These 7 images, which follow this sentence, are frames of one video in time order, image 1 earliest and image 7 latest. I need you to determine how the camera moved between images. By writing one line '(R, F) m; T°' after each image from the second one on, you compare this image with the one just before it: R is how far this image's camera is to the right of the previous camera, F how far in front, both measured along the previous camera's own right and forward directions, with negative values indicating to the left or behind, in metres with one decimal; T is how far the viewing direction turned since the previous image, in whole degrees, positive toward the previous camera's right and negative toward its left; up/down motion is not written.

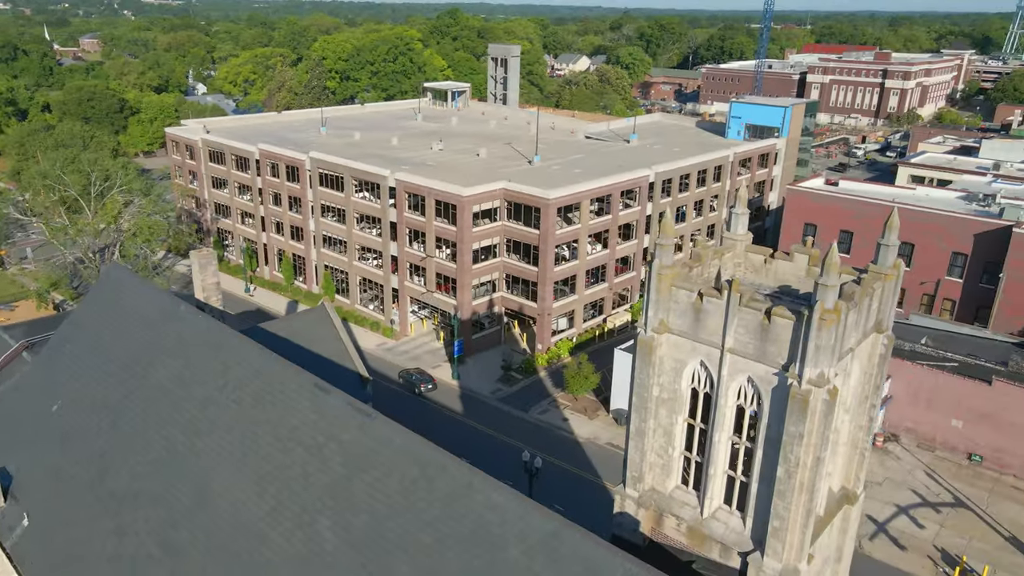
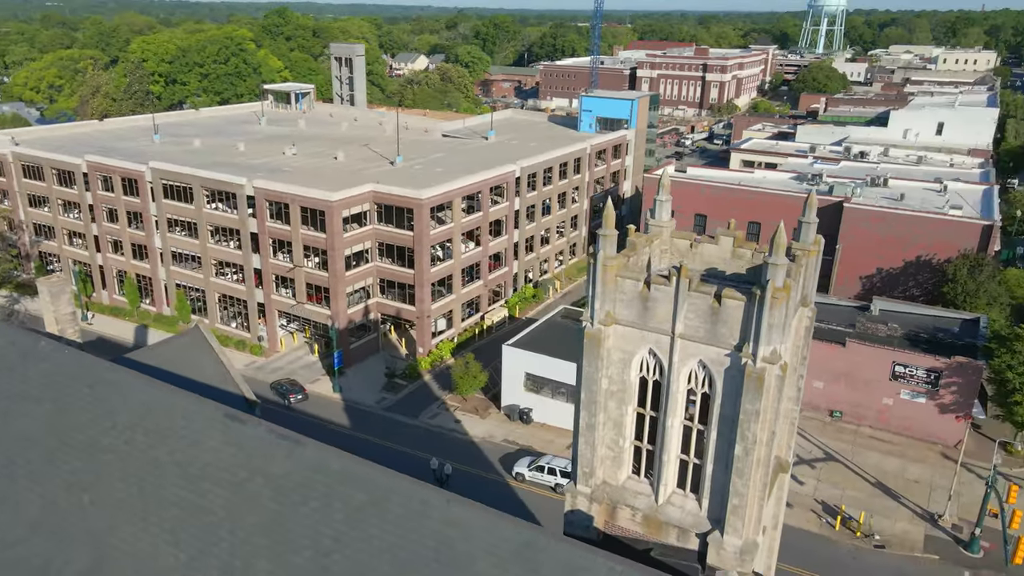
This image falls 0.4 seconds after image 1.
(-1.6, +0.8) m; +12°
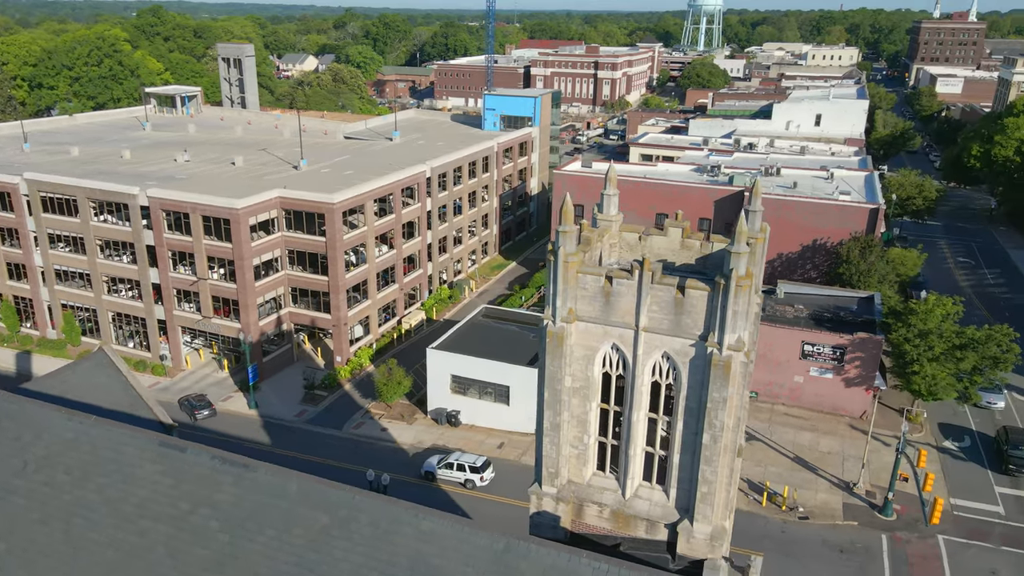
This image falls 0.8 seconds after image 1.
(-1.0, +0.4) m; +8°
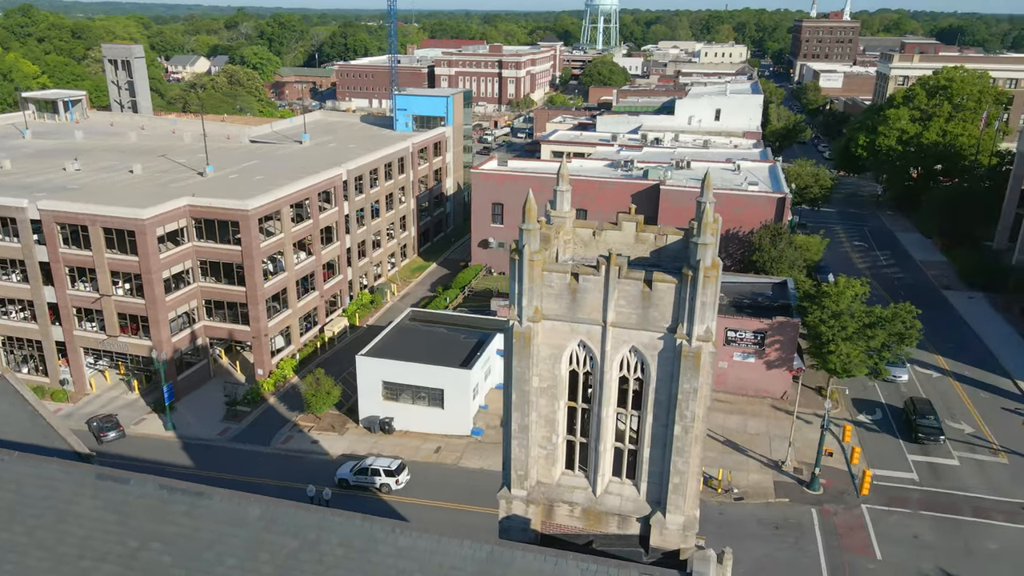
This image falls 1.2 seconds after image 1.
(-0.9, +0.4) m; +7°
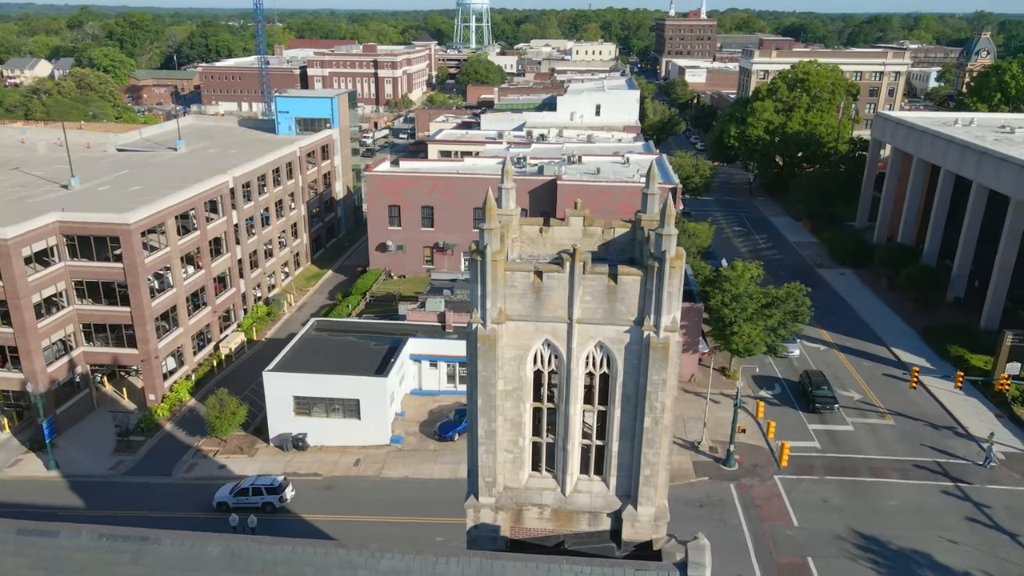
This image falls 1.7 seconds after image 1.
(-1.3, +0.5) m; +9°
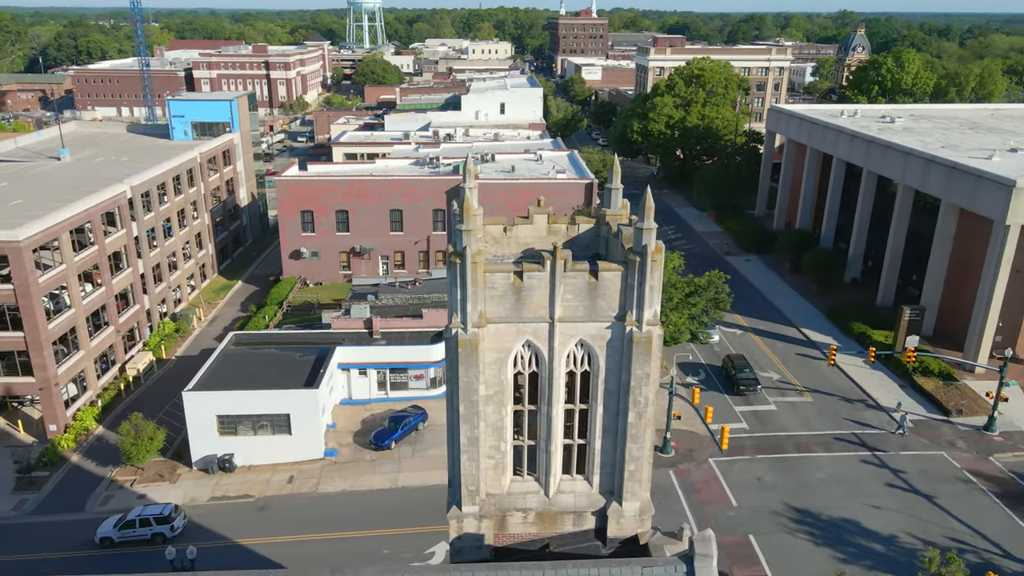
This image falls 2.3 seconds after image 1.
(-1.2, +0.4) m; +7°
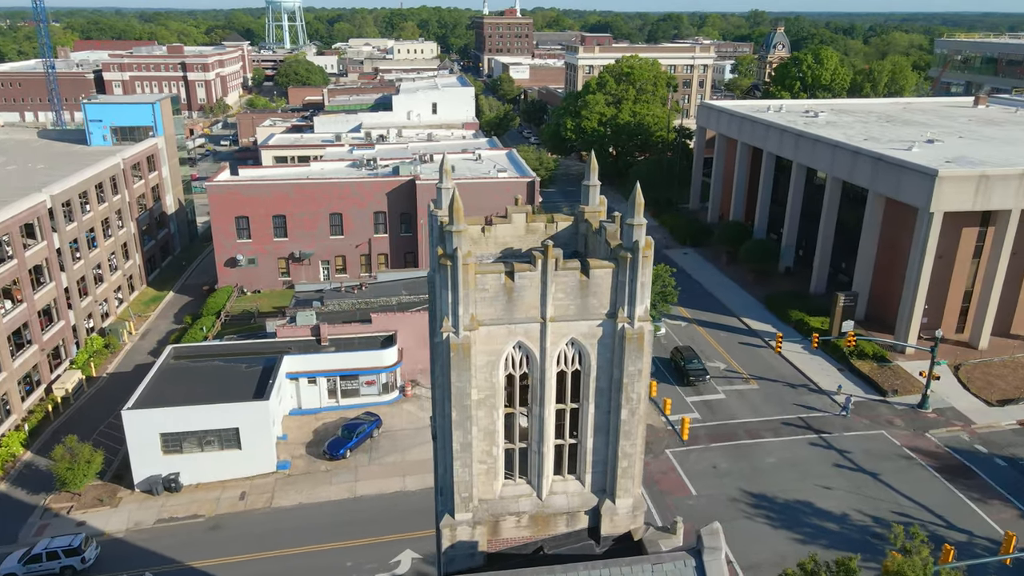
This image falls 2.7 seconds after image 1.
(-1.0, +0.3) m; +5°
